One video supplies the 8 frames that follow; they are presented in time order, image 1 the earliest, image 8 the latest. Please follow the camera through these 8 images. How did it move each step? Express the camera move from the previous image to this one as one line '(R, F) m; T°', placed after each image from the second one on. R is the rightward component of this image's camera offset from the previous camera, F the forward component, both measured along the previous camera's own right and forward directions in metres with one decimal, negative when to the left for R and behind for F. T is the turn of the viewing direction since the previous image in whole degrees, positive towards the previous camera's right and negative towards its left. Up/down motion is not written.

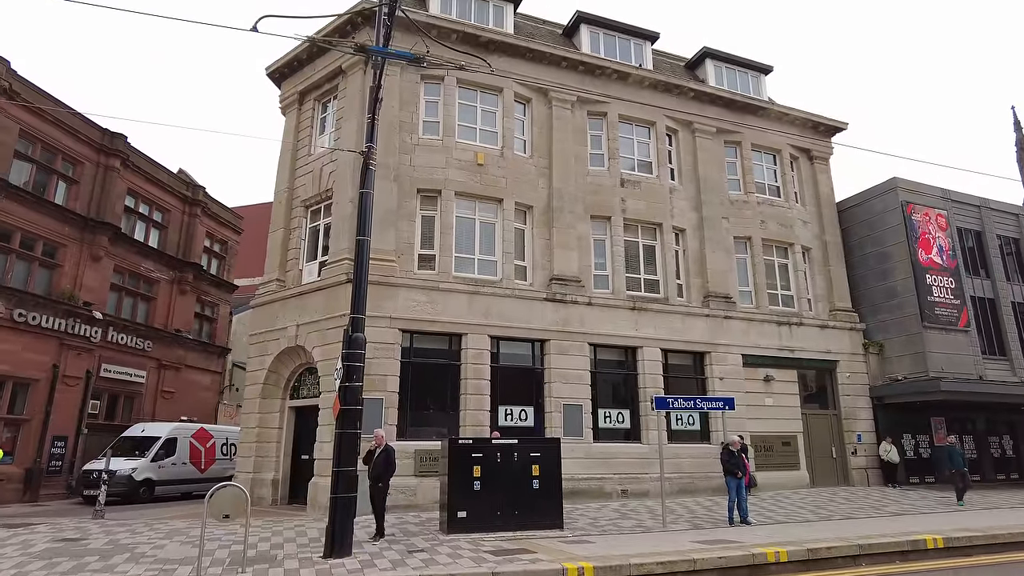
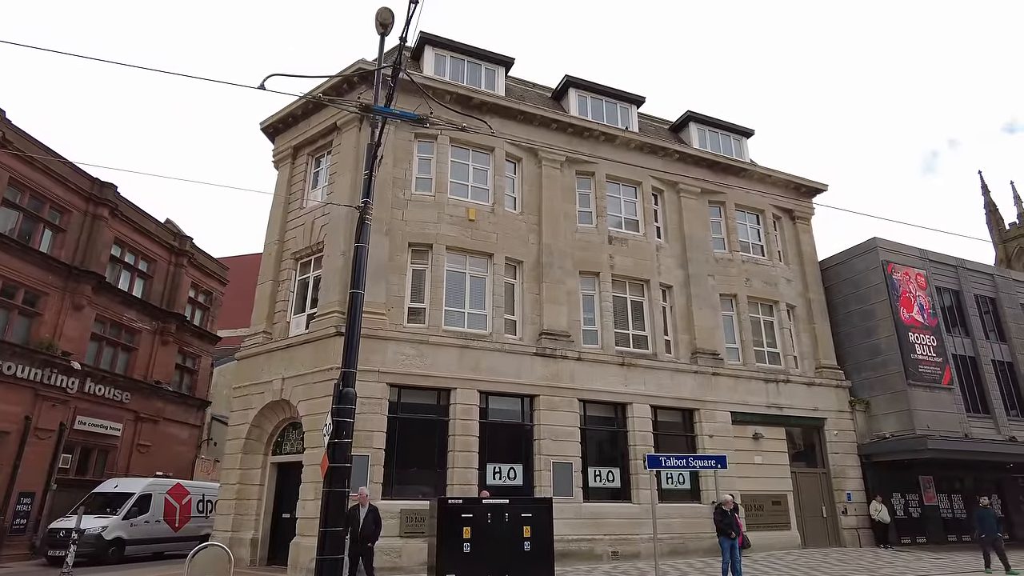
(-0.2, 0.0) m; +1°
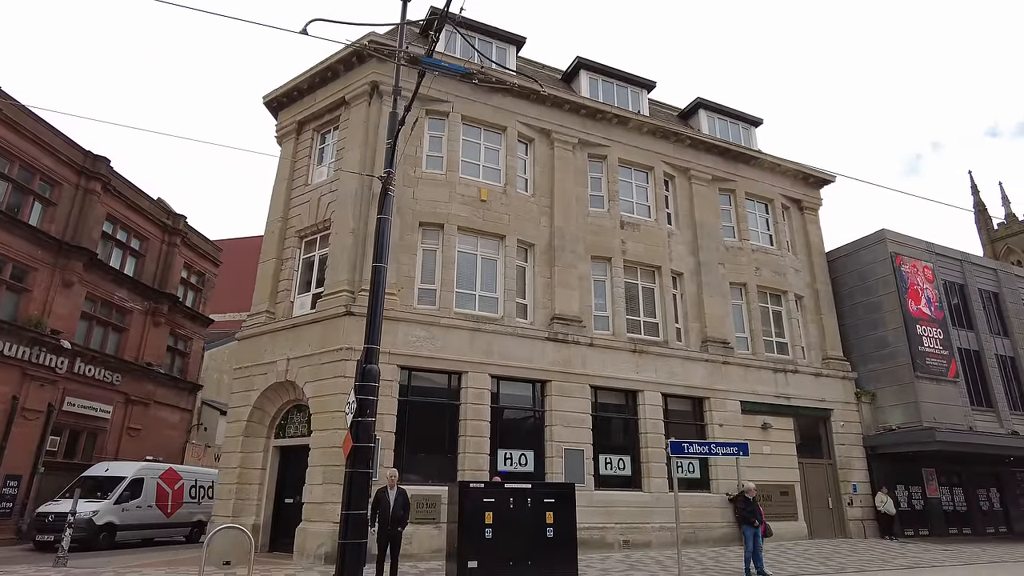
(-0.8, +0.5) m; +1°
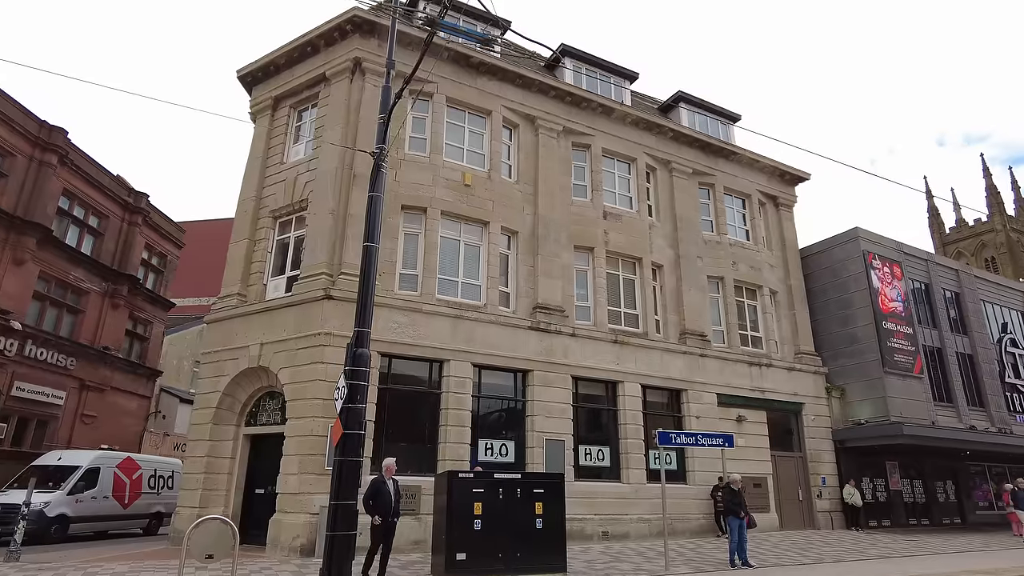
(-0.6, +0.4) m; +3°
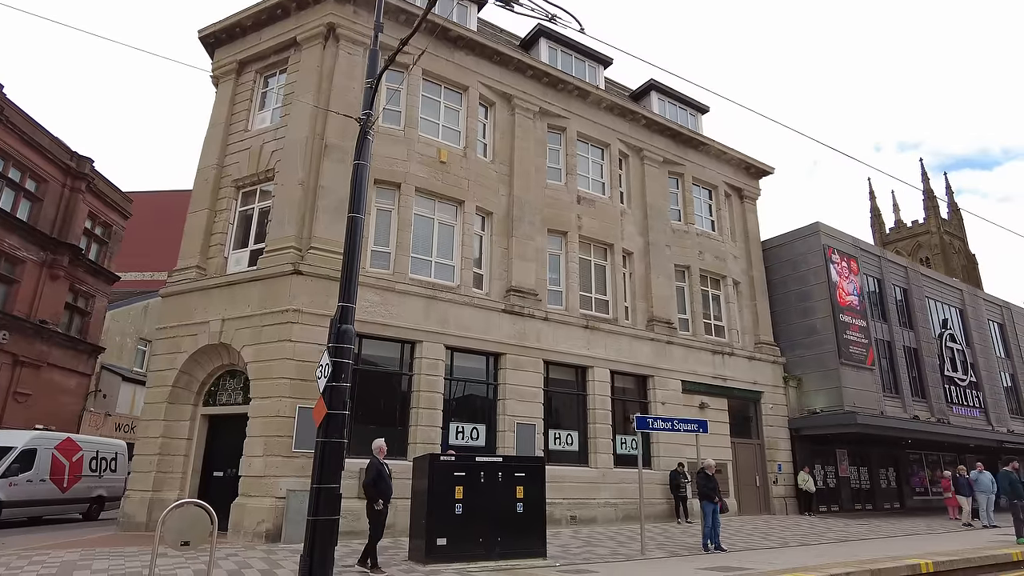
(-0.6, +0.3) m; +5°
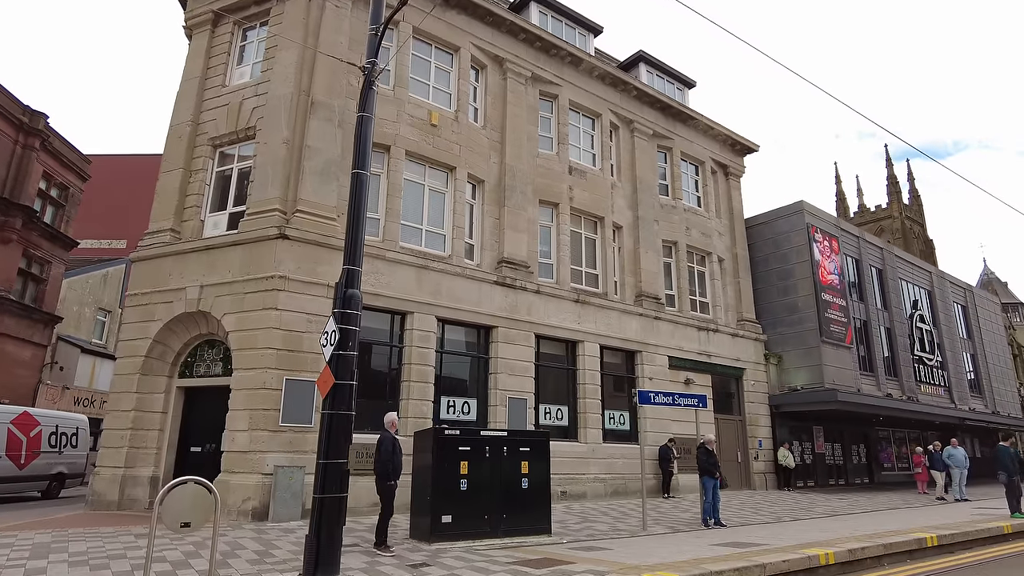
(-0.8, +0.5) m; +3°
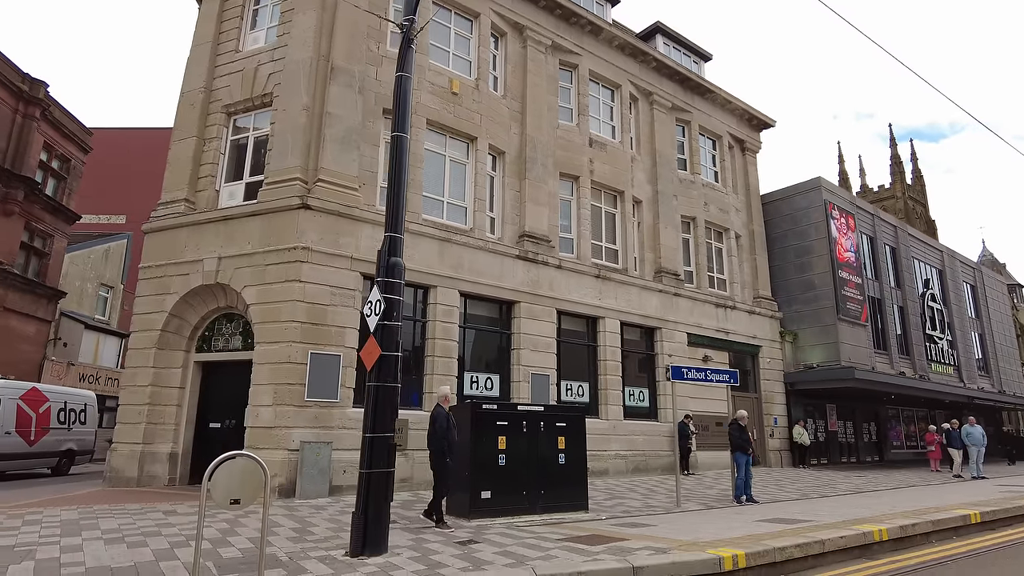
(-0.7, +0.4) m; +1°
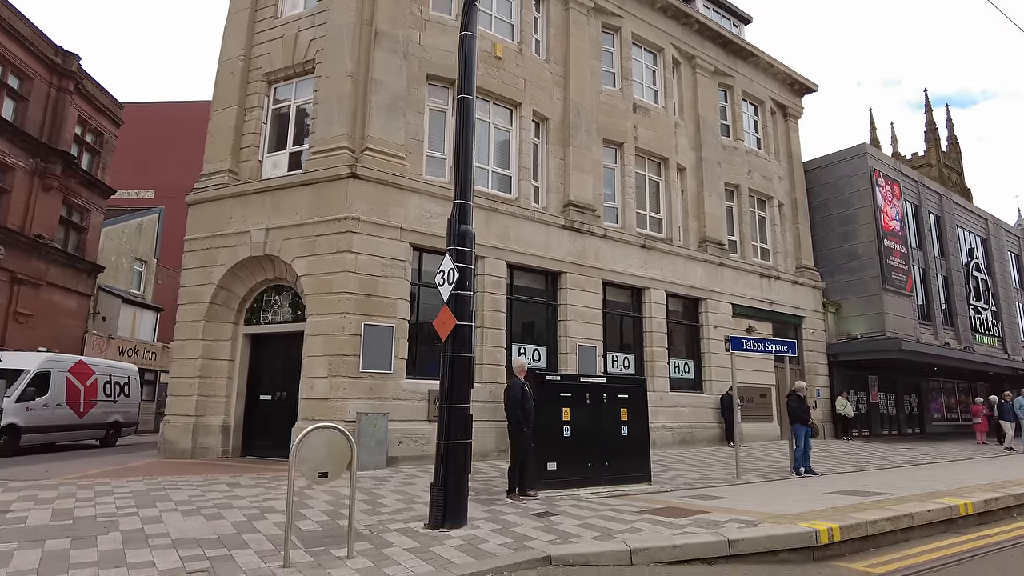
(-0.7, +0.3) m; -1°
